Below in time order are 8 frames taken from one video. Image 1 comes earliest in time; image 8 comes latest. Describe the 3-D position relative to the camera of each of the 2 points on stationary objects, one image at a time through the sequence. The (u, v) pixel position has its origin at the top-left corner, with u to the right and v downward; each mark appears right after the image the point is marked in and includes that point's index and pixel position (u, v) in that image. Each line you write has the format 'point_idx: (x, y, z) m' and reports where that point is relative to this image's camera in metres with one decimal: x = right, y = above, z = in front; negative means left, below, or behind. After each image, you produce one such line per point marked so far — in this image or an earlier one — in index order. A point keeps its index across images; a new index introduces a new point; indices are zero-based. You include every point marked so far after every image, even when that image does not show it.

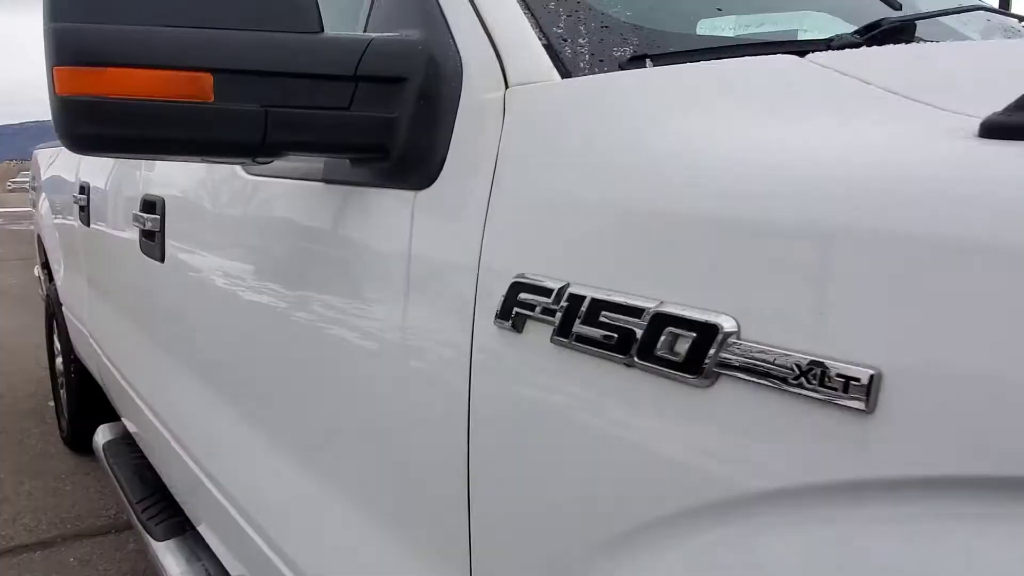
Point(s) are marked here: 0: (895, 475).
0: (+0.2, -0.1, +0.5) m
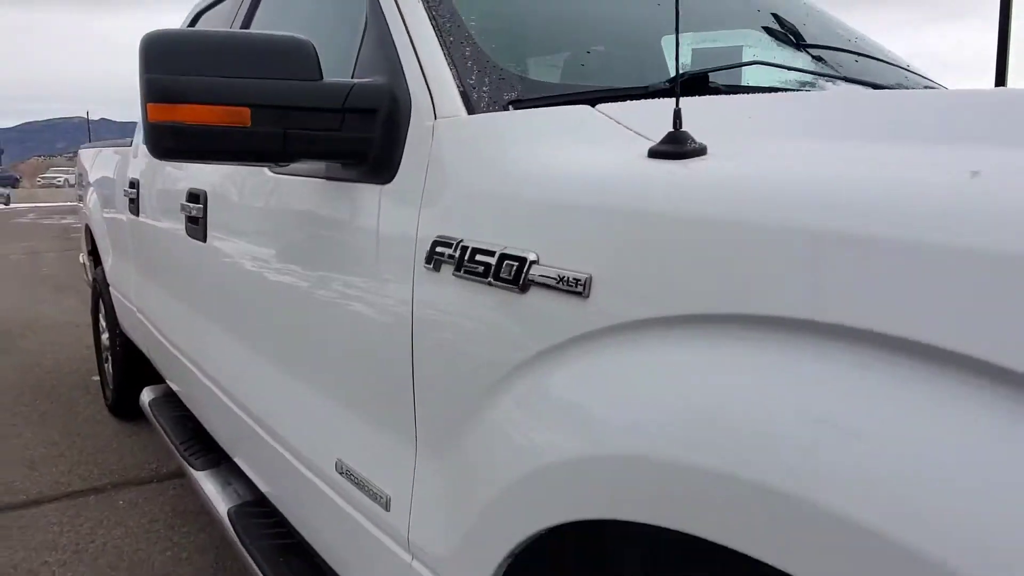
0: (+0.1, -0.1, +0.9) m
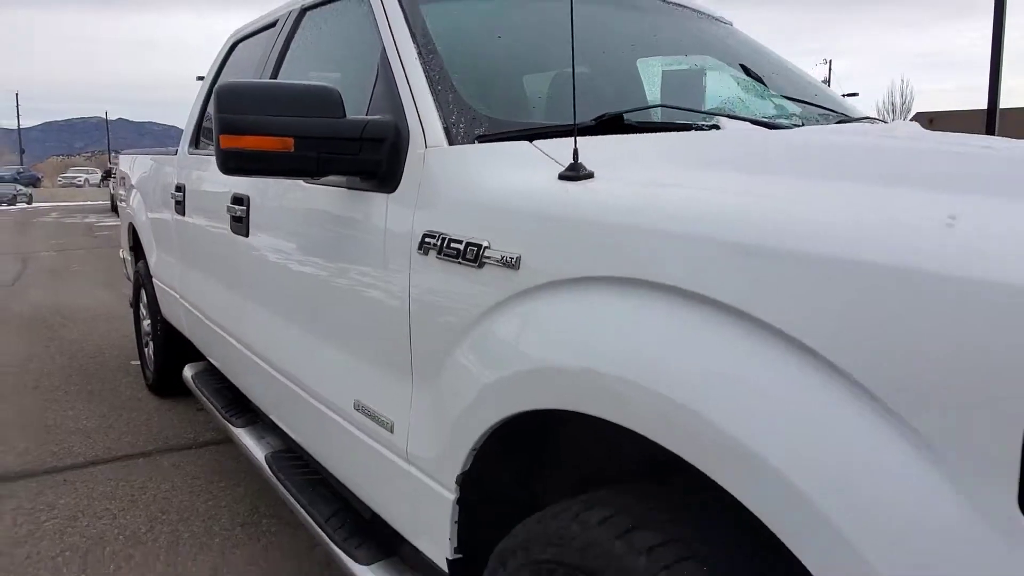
0: (0.0, 0.0, +1.4) m
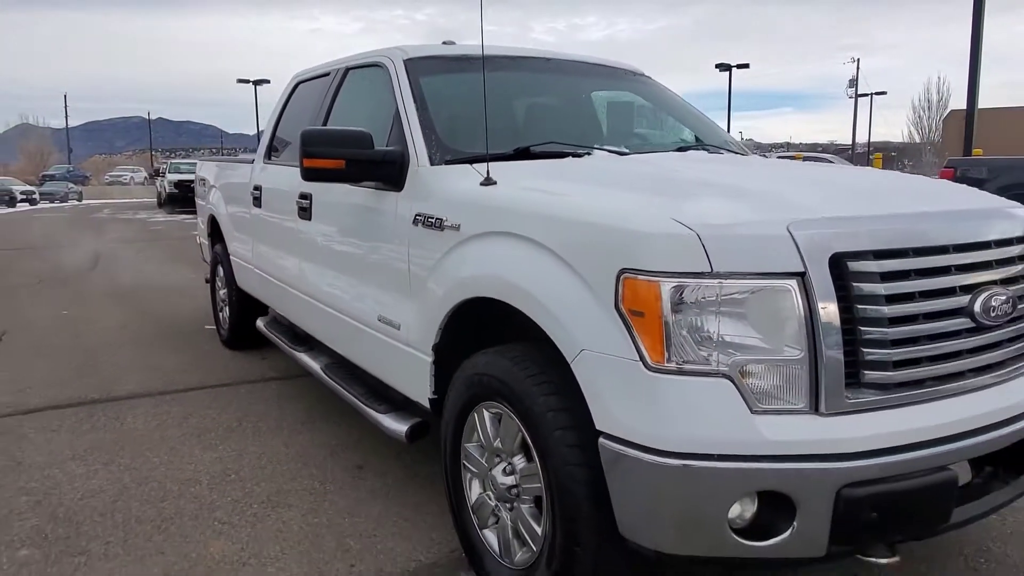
0: (-0.2, +0.1, +2.8) m
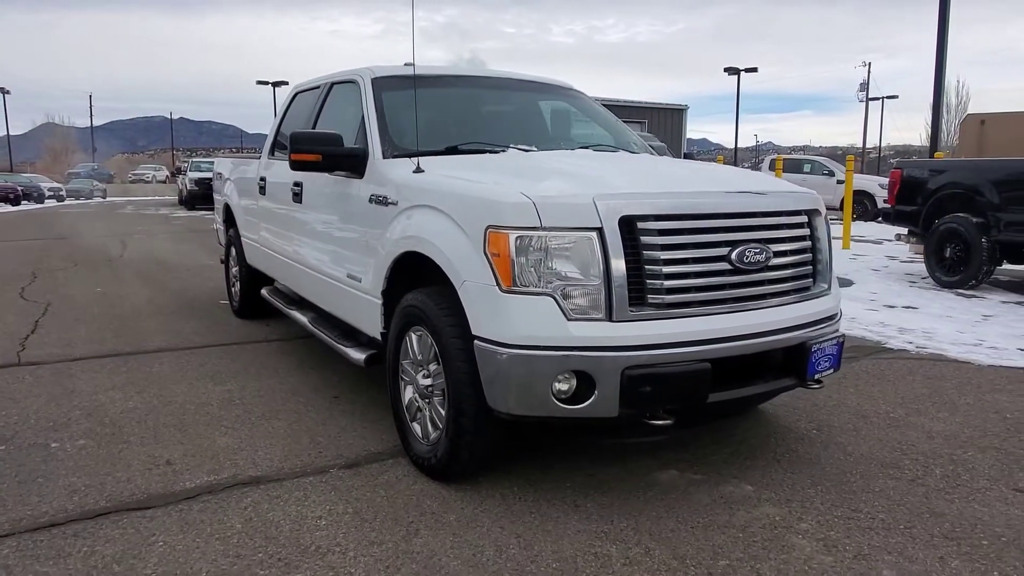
0: (-0.6, +0.4, +3.9) m
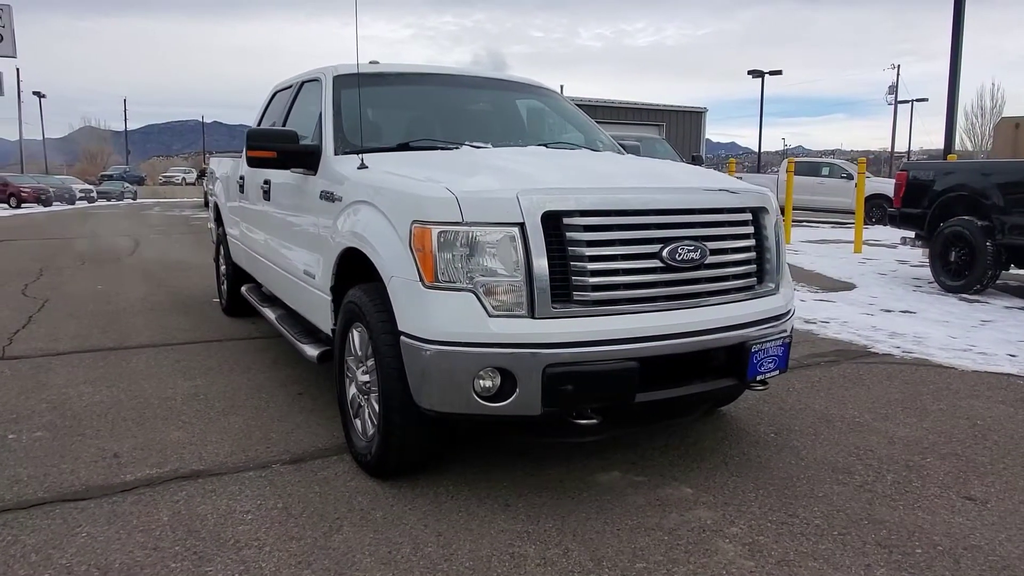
0: (-0.9, +0.4, +3.9) m
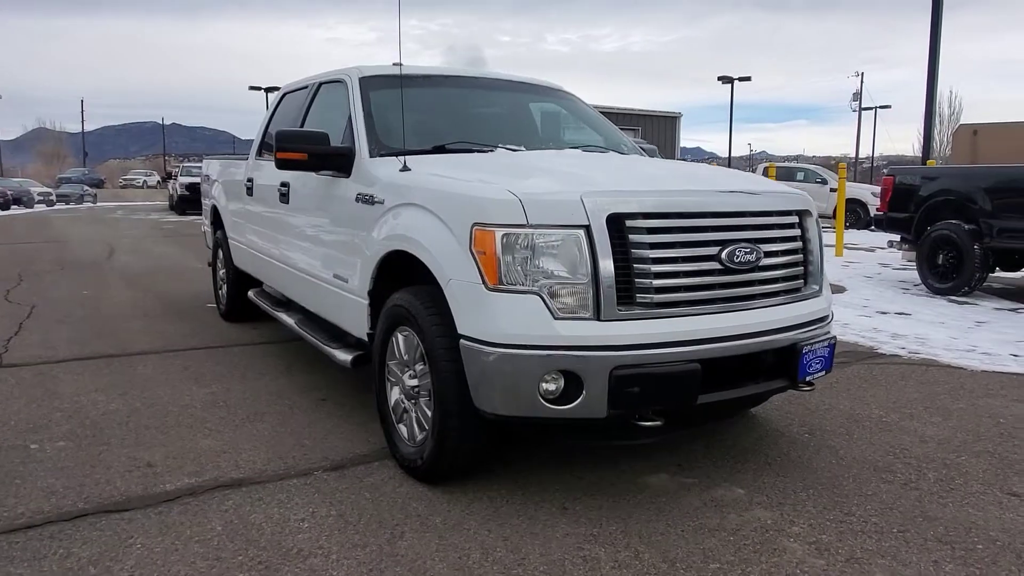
0: (-0.6, +0.4, +3.8) m
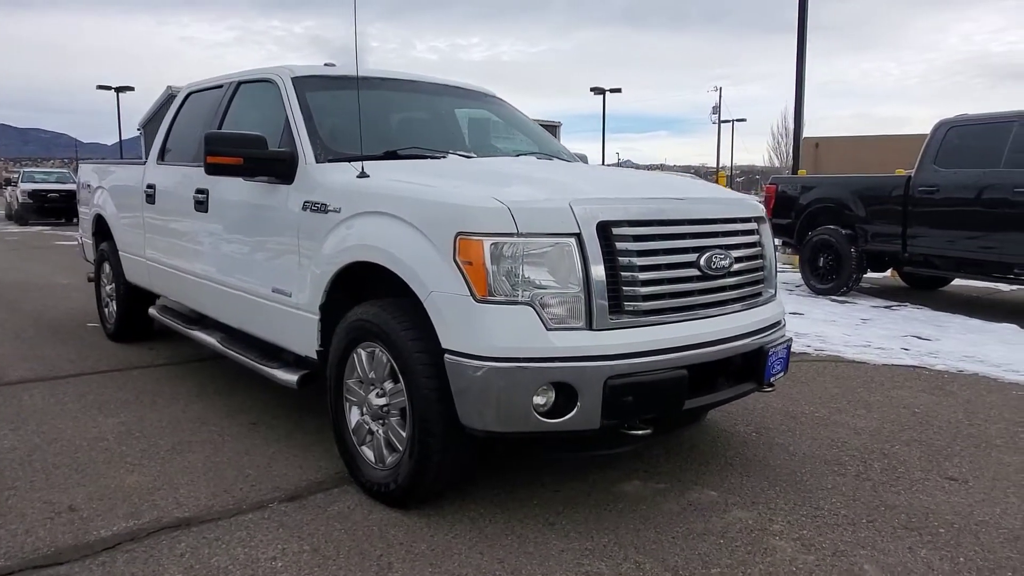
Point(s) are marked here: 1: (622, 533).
0: (-0.8, +0.3, +3.6) m
1: (+0.5, -1.0, +3.1) m
